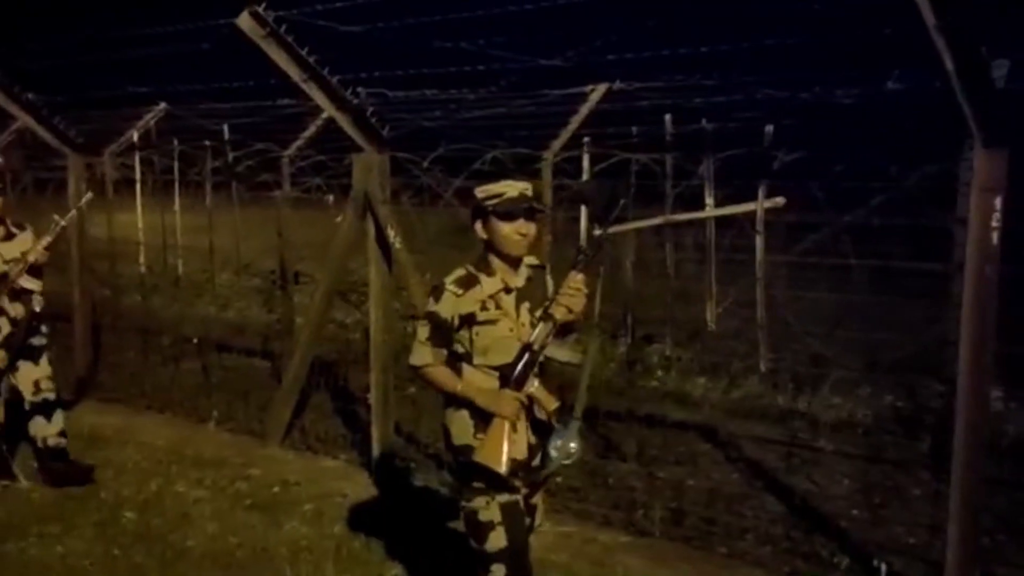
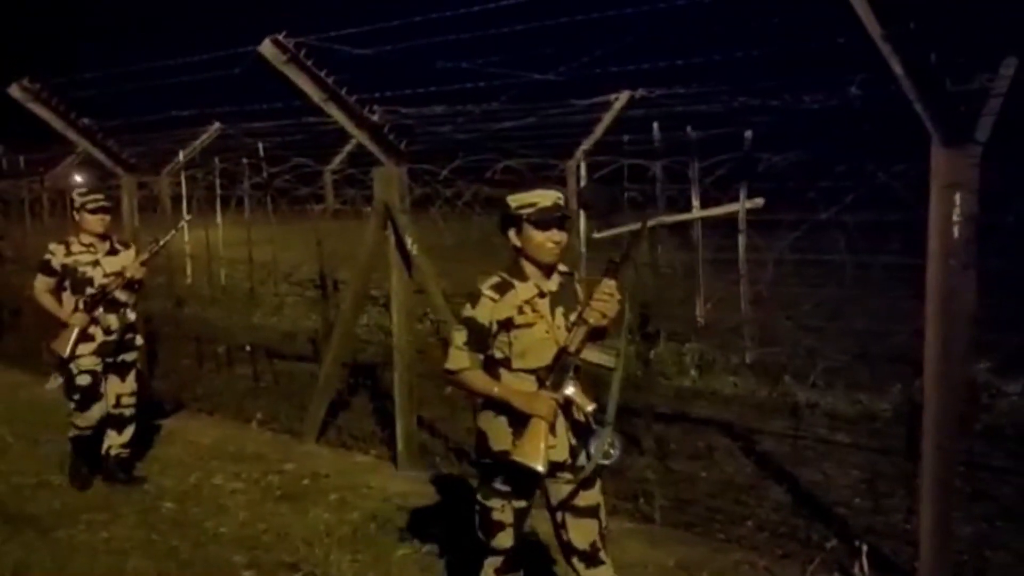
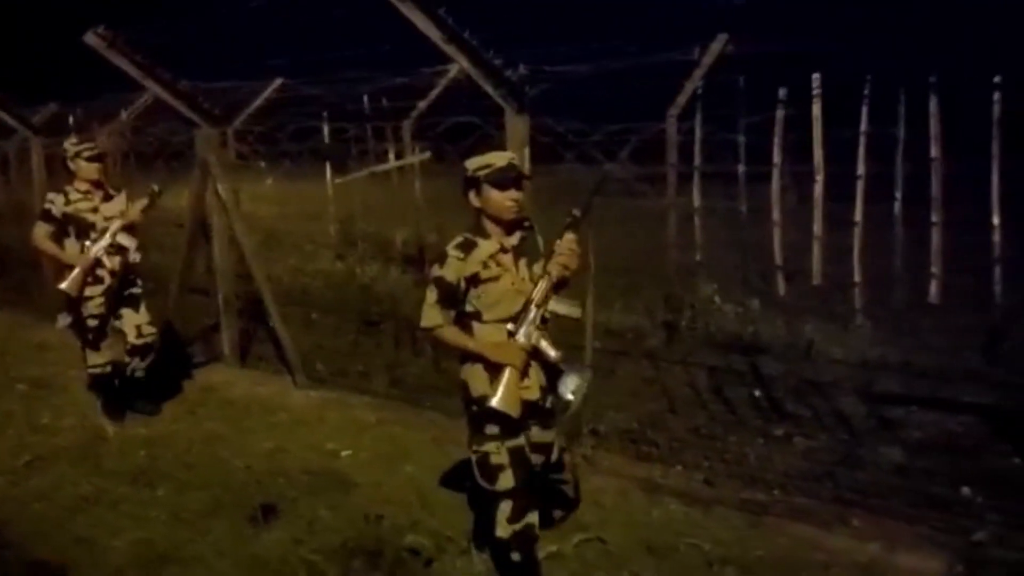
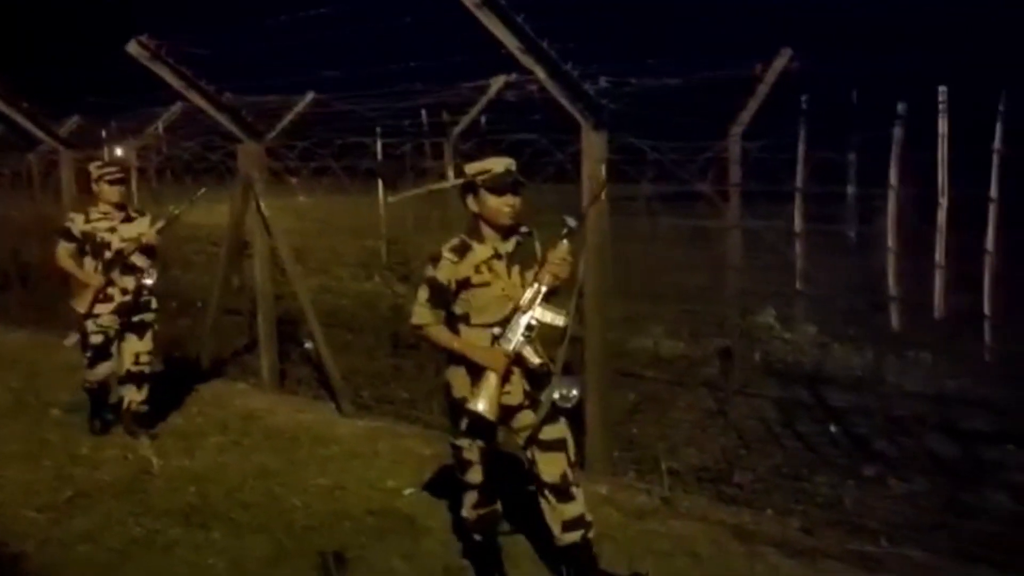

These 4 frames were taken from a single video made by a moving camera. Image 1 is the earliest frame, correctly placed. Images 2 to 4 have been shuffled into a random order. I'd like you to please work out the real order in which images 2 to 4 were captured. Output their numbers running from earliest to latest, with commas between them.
2, 4, 3
